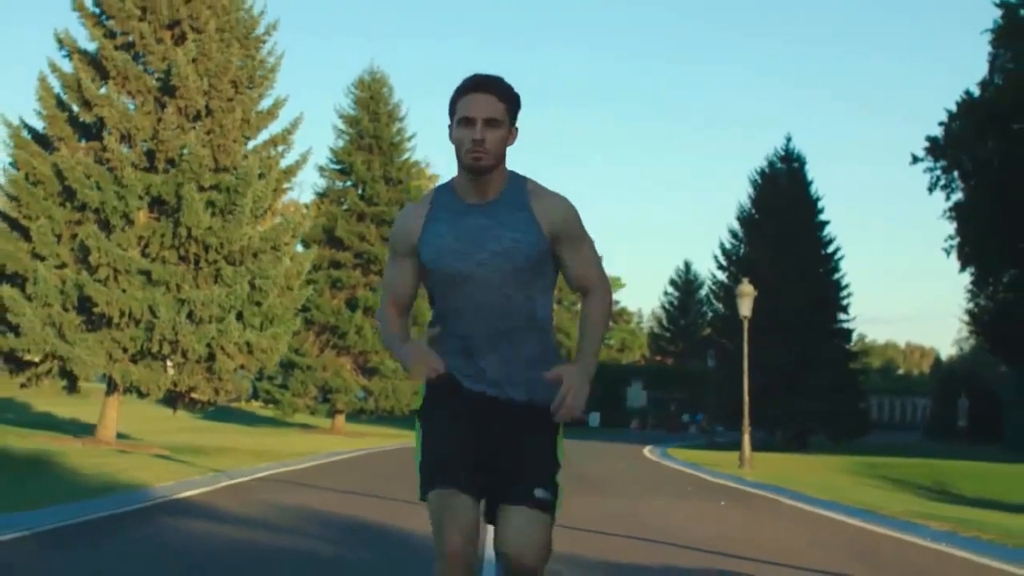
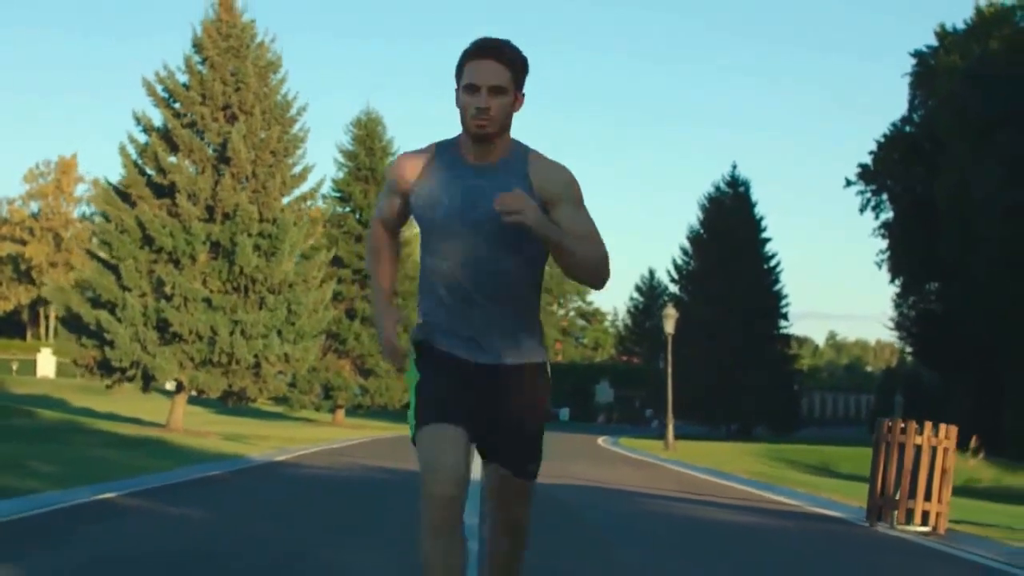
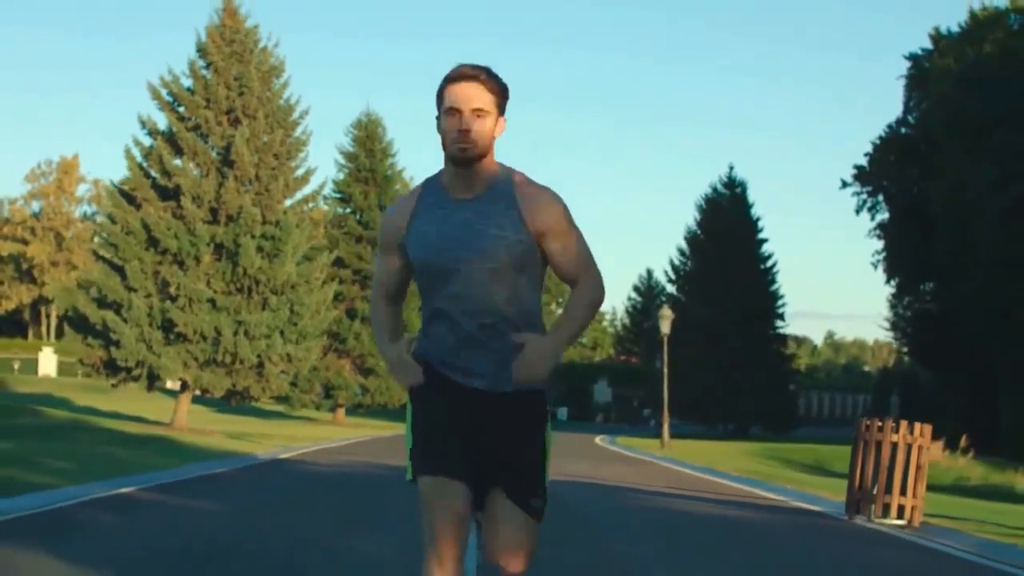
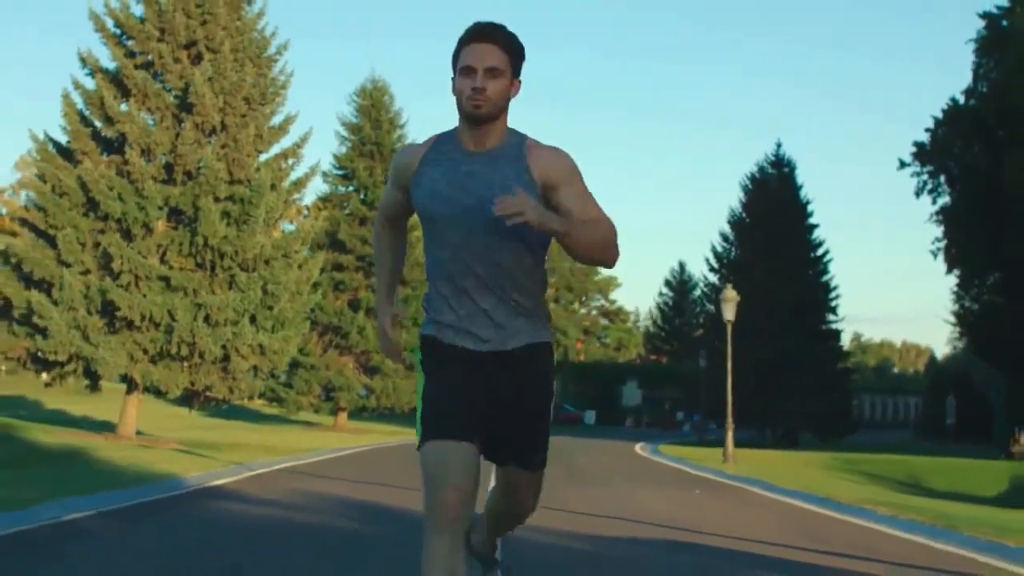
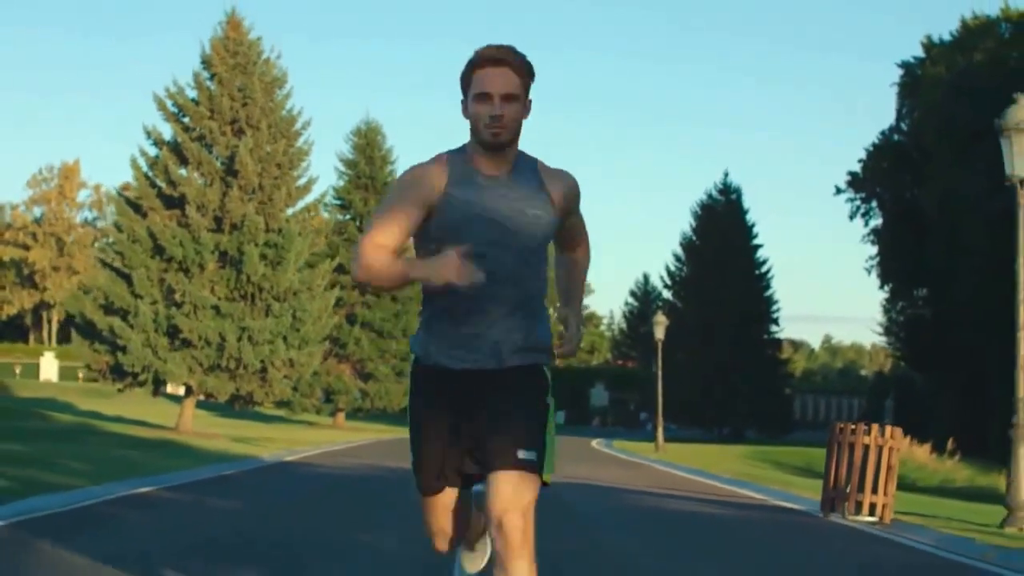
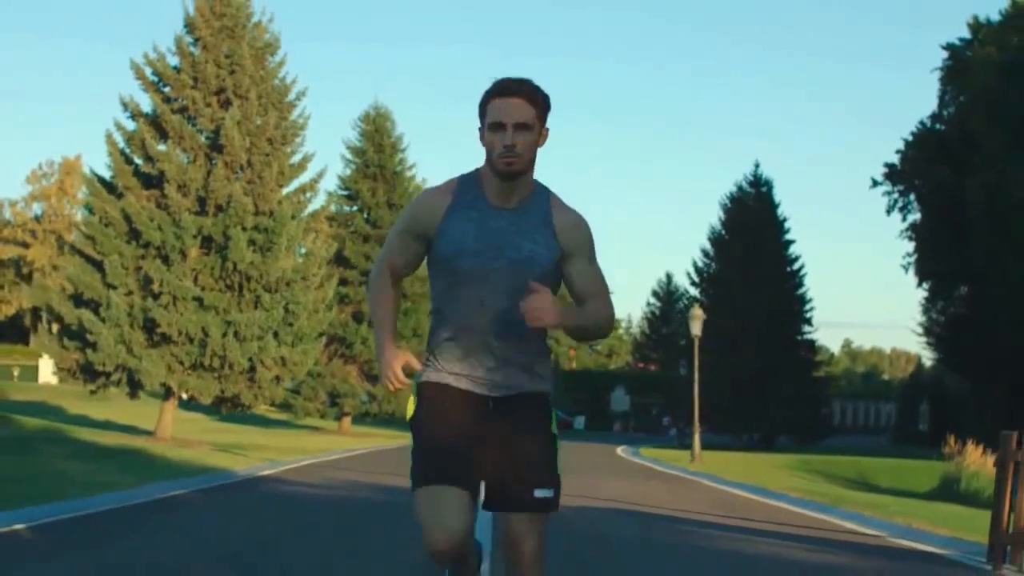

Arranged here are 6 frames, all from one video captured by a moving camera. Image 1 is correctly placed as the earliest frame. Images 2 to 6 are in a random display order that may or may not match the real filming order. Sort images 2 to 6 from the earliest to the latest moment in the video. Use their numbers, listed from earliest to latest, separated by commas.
4, 6, 2, 3, 5
